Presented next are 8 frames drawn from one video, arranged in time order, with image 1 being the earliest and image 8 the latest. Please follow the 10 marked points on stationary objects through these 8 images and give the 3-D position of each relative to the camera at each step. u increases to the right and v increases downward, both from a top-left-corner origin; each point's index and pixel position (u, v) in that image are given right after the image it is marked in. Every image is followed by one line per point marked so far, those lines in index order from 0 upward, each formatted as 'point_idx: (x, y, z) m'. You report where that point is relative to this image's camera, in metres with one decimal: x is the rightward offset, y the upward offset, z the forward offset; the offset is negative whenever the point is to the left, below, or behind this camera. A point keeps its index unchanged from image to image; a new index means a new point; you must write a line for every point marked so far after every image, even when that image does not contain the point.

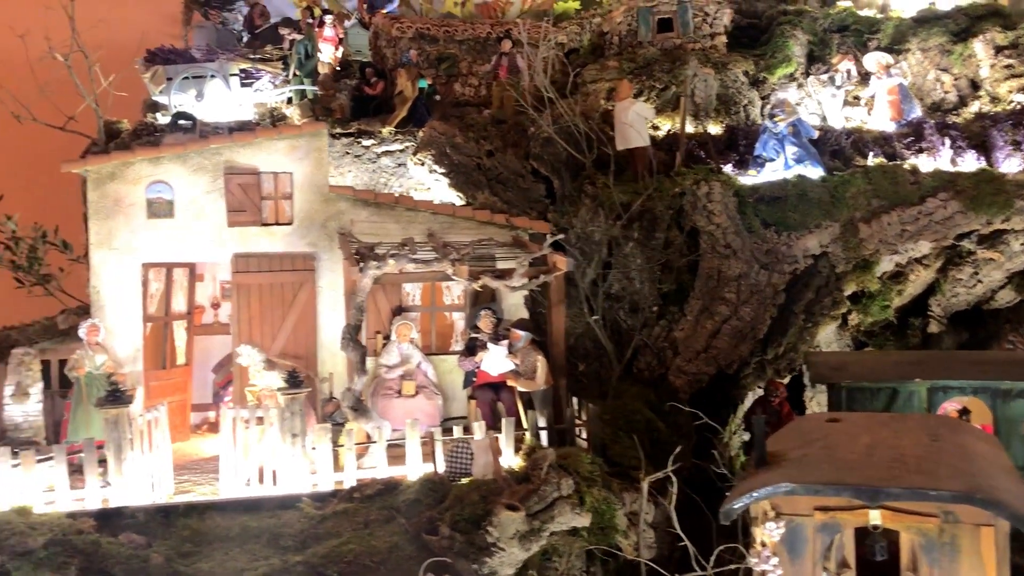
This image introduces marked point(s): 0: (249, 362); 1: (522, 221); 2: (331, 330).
0: (-2.1, -0.6, +8.0) m
1: (+0.1, +0.7, +10.0) m
2: (-1.8, -0.4, +9.7) m
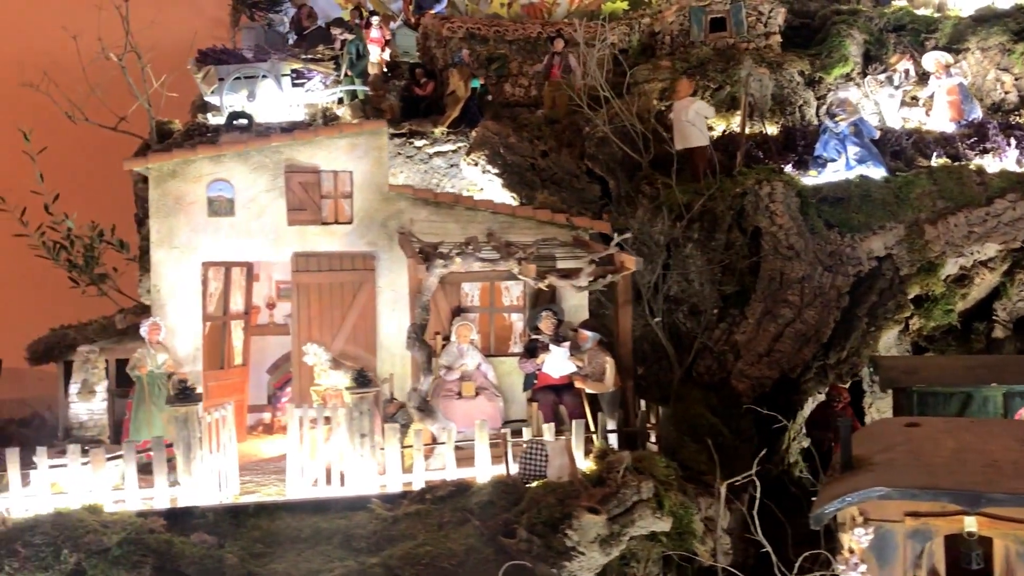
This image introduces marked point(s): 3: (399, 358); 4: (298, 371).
0: (-1.5, -0.6, +7.8) m
1: (+0.7, +0.7, +9.8) m
2: (-1.2, -0.4, +9.6) m
3: (-1.1, -0.7, +9.6) m
4: (-2.0, -0.8, +9.4) m
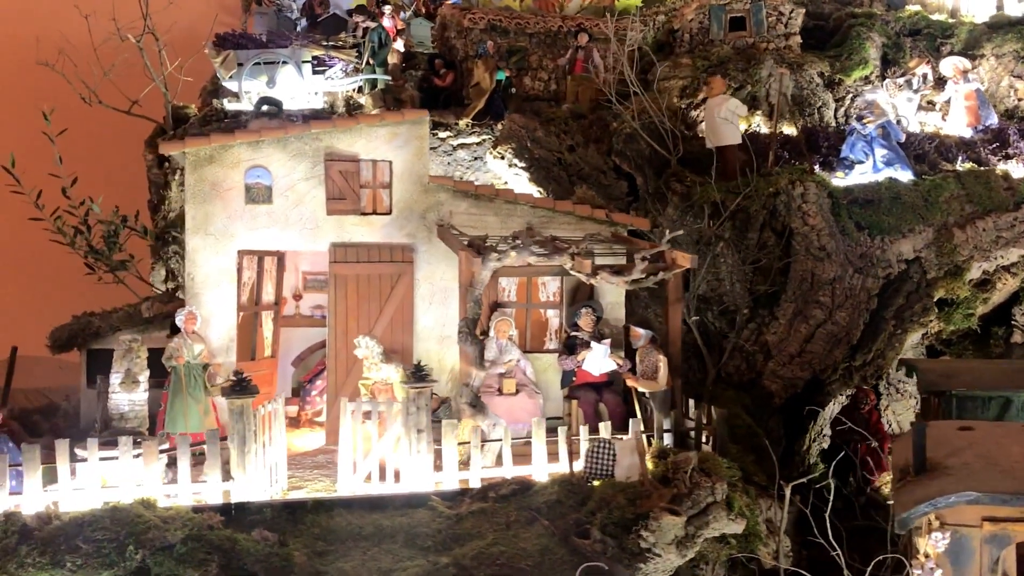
0: (-1.1, -0.5, +7.6) m
1: (+1.1, +0.7, +9.7) m
2: (-0.8, -0.3, +9.4) m
3: (-0.7, -0.6, +9.4) m
4: (-1.7, -0.7, +9.2) m
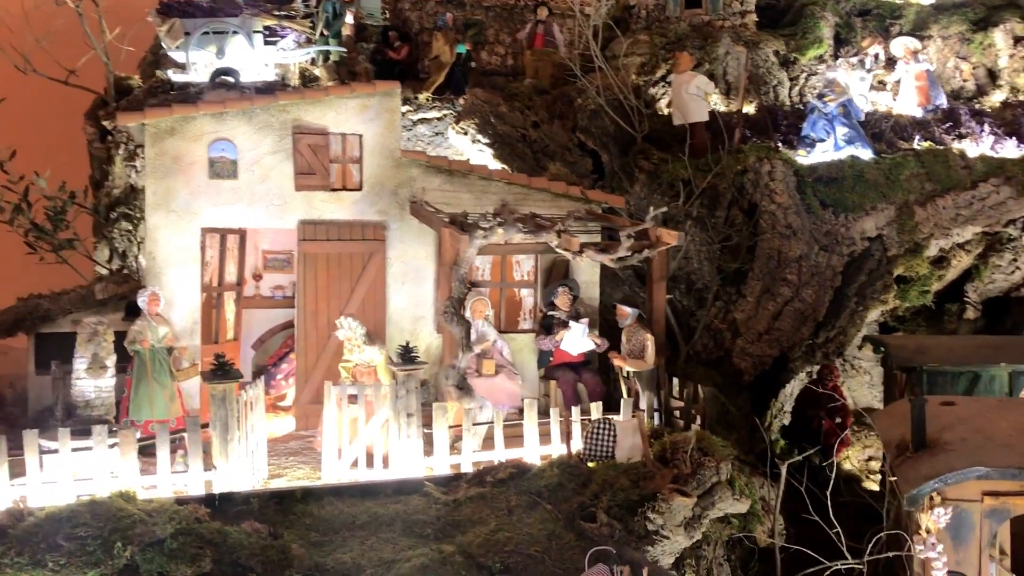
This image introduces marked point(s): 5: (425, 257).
0: (-1.2, -0.3, +7.3) m
1: (+0.8, +0.9, +9.5) m
2: (-1.0, -0.2, +9.1) m
3: (-1.0, -0.4, +9.1) m
4: (-1.9, -0.5, +8.8) m
5: (-0.8, +0.3, +9.1) m
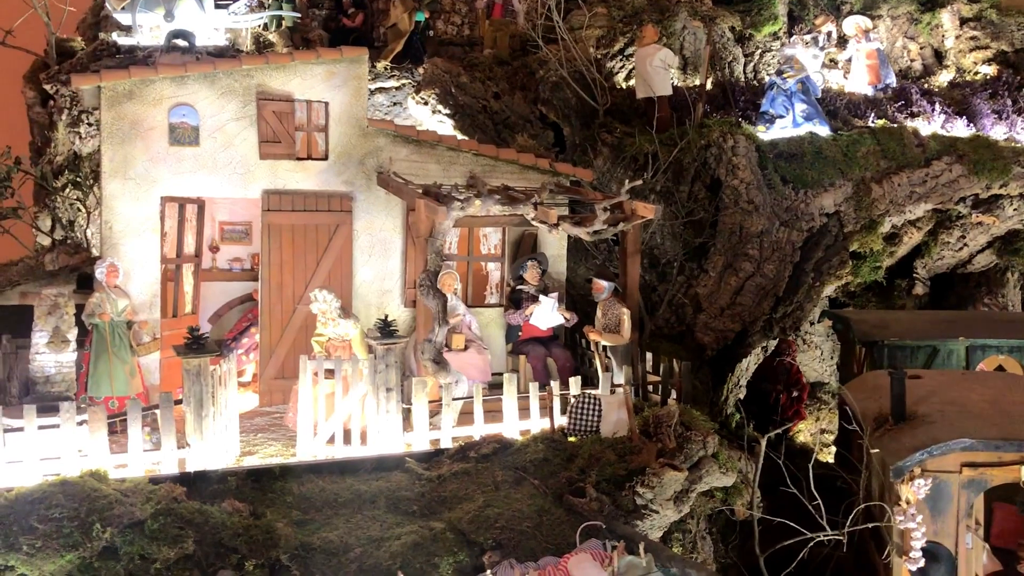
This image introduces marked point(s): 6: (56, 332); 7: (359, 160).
0: (-1.3, -0.1, +7.1) m
1: (+0.5, +1.1, +9.4) m
2: (-1.3, +0.1, +8.9) m
3: (-1.2, -0.2, +8.9) m
4: (-2.1, -0.3, +8.5) m
5: (-1.1, +0.5, +8.9) m
6: (-3.1, -0.3, +6.7) m
7: (-1.4, +1.1, +8.8) m
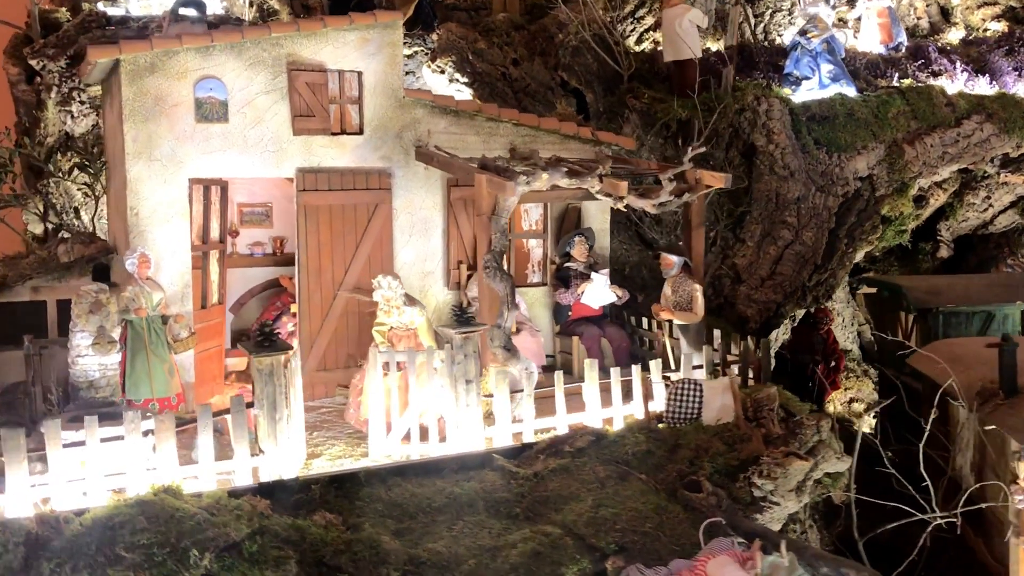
0: (-0.8, 0.0, +6.6) m
1: (+0.9, +1.4, +8.9) m
2: (-0.9, +0.2, +8.3) m
3: (-0.8, 0.0, +8.4) m
4: (-1.7, -0.2, +8.0) m
5: (-0.7, +0.7, +8.4) m
6: (-2.6, -0.3, +6.1) m
7: (-0.9, +1.3, +8.2) m
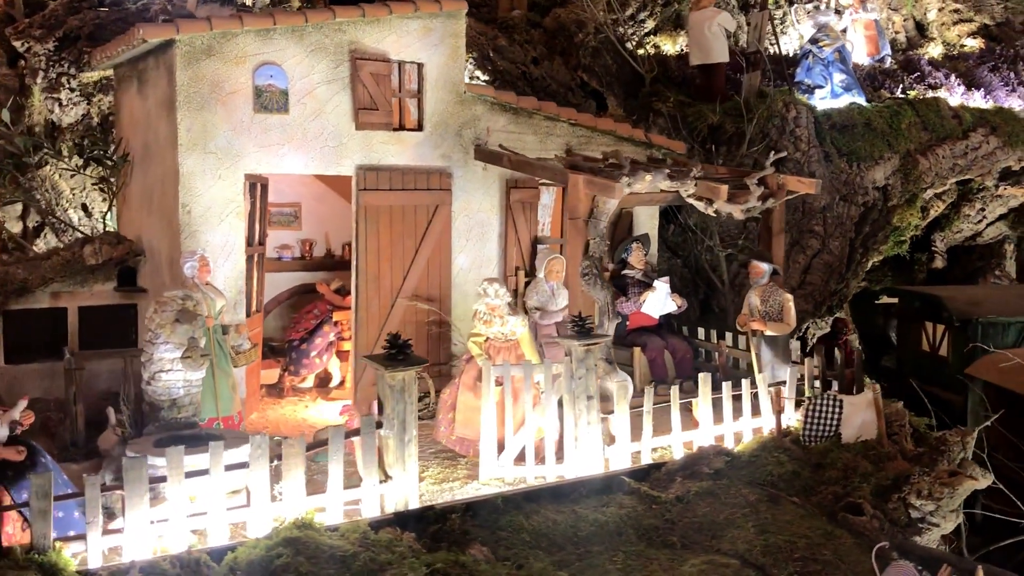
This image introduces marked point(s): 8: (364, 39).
0: (-0.1, -0.1, +6.1) m
1: (+1.3, +1.3, +8.6) m
2: (-0.4, +0.2, +7.8) m
3: (-0.3, -0.1, +7.9) m
4: (-1.1, -0.2, +7.3) m
5: (-0.2, +0.6, +7.9) m
6: (-1.8, -0.3, +5.4) m
7: (-0.4, +1.2, +7.7) m
8: (-1.1, +1.8, +7.2) m
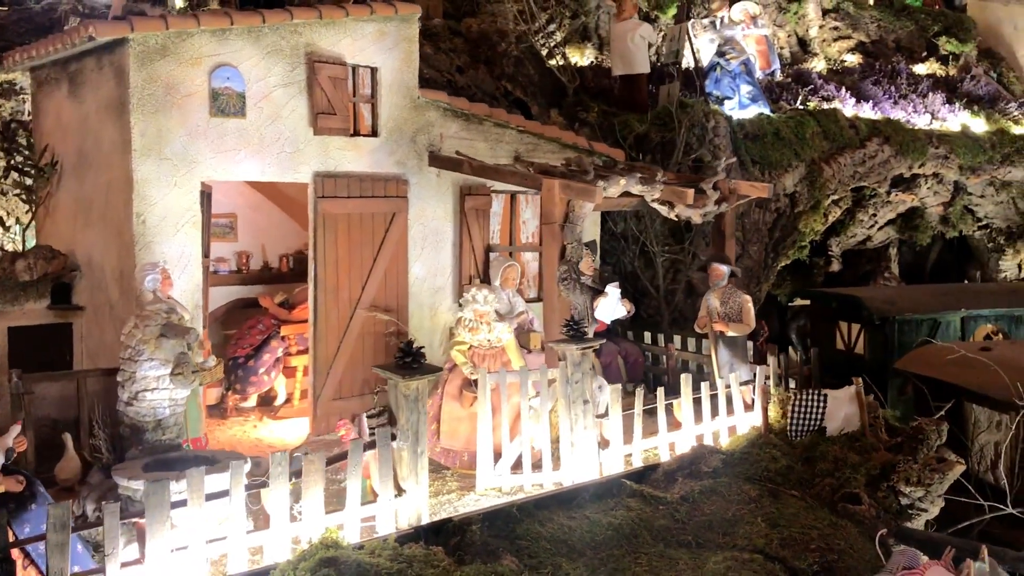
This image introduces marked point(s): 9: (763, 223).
0: (-0.2, -0.1, +6.0) m
1: (+0.8, +1.2, +8.7) m
2: (-0.7, +0.1, +7.6) m
3: (-0.6, -0.2, +7.7) m
4: (-1.4, -0.3, +7.1) m
5: (-0.5, +0.6, +7.7) m
6: (-1.7, -0.4, +5.1) m
7: (-0.8, +1.1, +7.5) m
8: (-1.3, +1.7, +6.9) m
9: (+2.8, +0.7, +11.0) m
